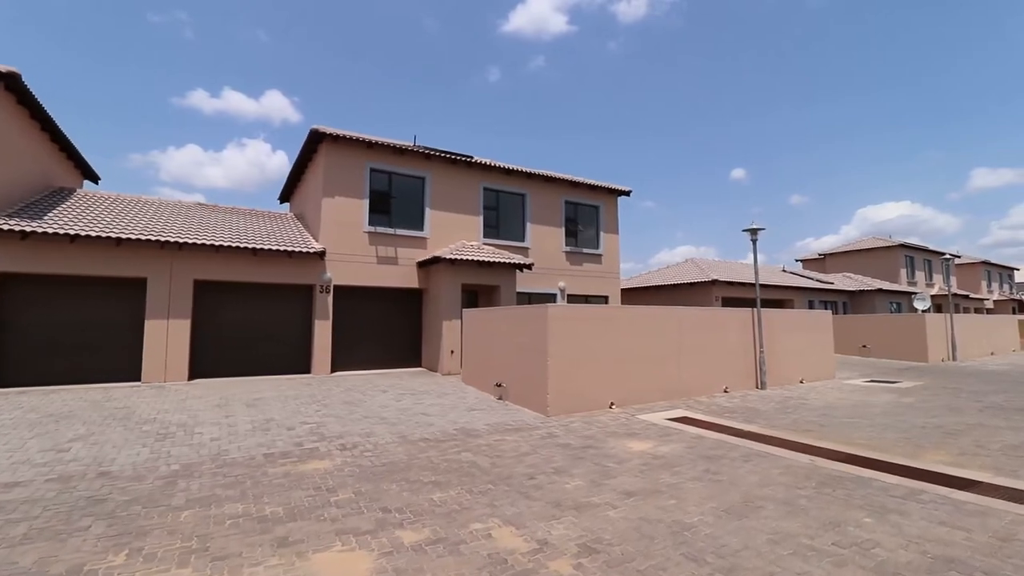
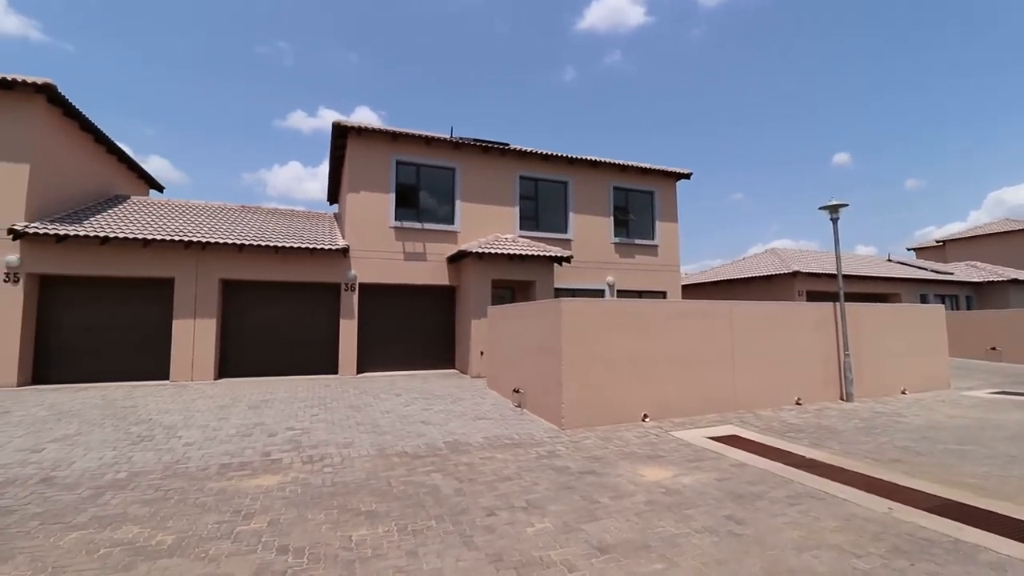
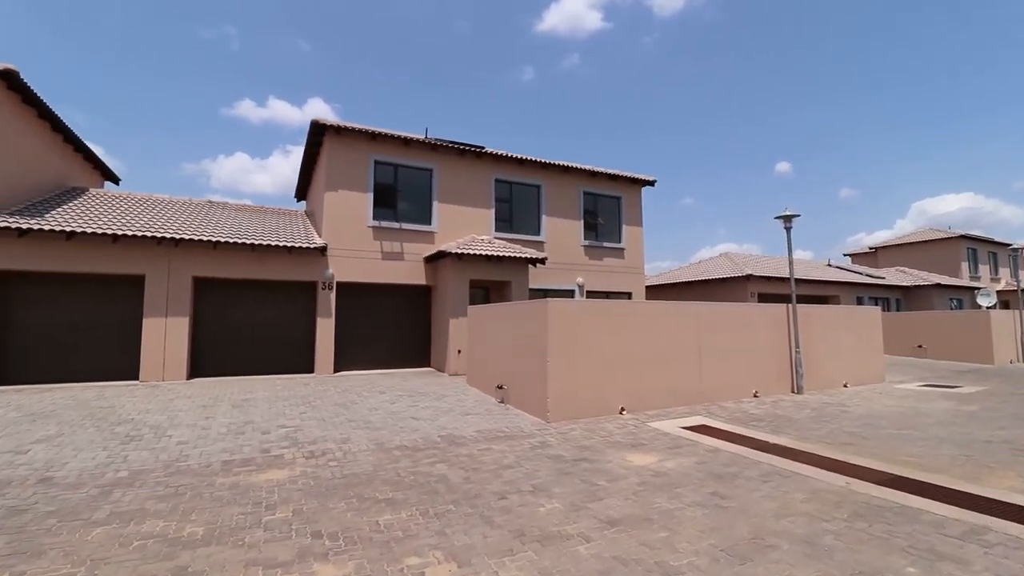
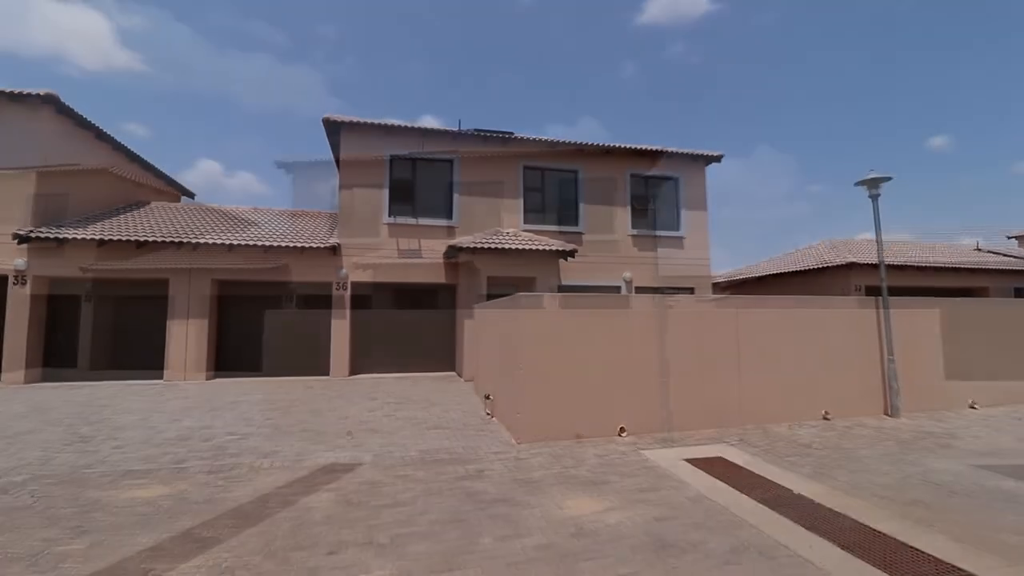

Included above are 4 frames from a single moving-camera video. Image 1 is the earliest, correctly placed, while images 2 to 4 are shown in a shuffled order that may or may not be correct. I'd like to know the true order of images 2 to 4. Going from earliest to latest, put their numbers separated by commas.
3, 2, 4
